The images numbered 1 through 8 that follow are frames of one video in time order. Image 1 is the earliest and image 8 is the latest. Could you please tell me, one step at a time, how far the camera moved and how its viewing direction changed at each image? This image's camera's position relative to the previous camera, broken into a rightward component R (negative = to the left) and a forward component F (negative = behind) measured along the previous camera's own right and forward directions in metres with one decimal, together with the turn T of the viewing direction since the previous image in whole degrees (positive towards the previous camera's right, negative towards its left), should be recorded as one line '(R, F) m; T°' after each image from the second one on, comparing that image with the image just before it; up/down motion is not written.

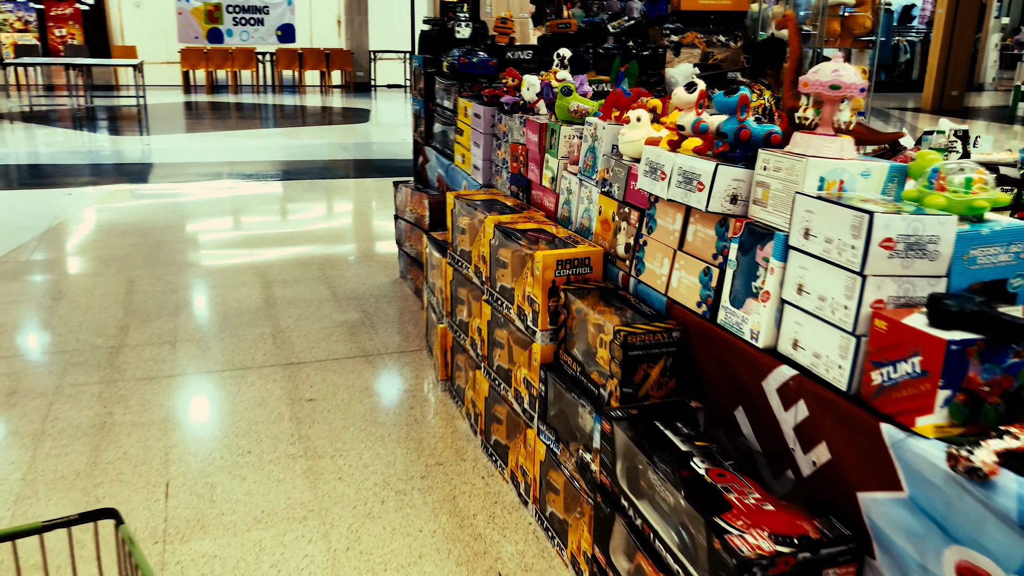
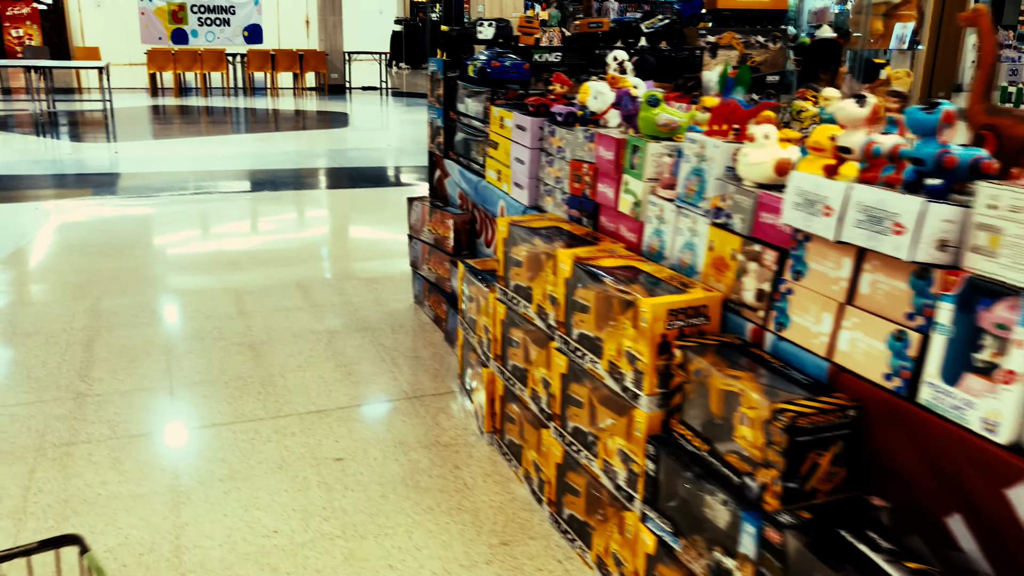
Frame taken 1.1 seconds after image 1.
(-0.2, +0.3) m; +2°
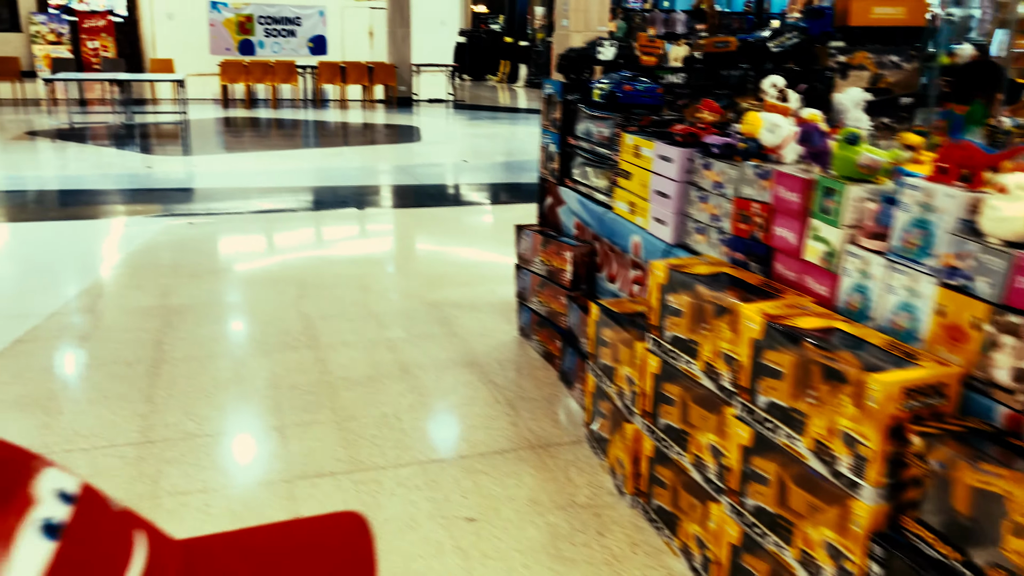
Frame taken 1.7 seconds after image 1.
(-0.2, +0.2) m; -3°
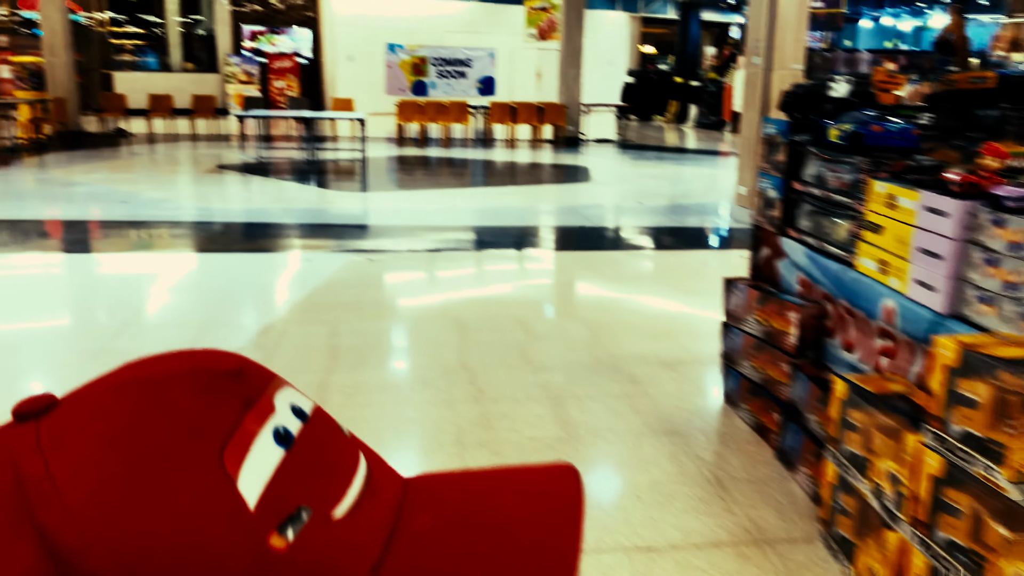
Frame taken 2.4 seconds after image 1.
(-0.2, +0.2) m; -10°
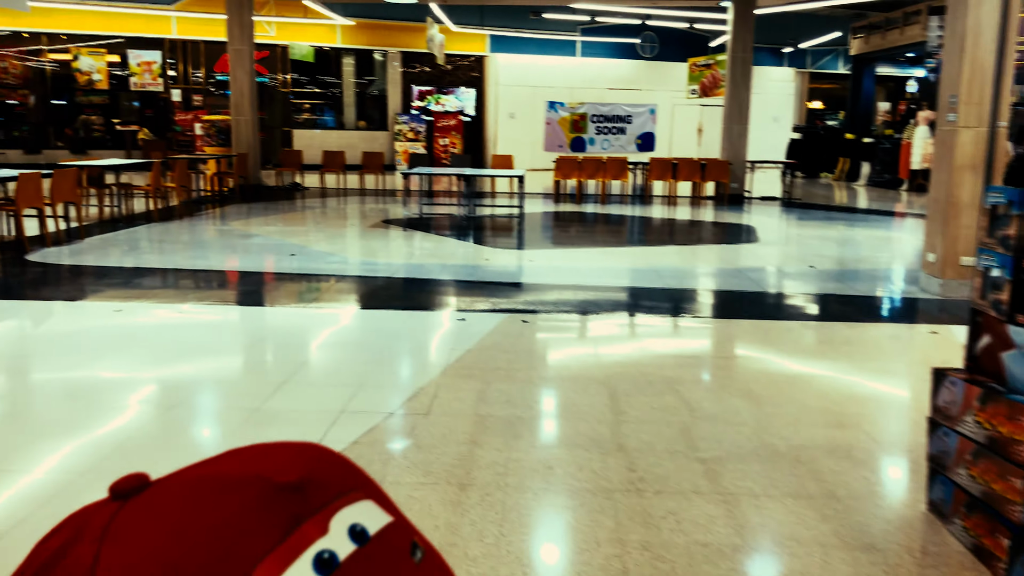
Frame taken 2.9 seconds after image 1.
(0.0, +0.2) m; -10°
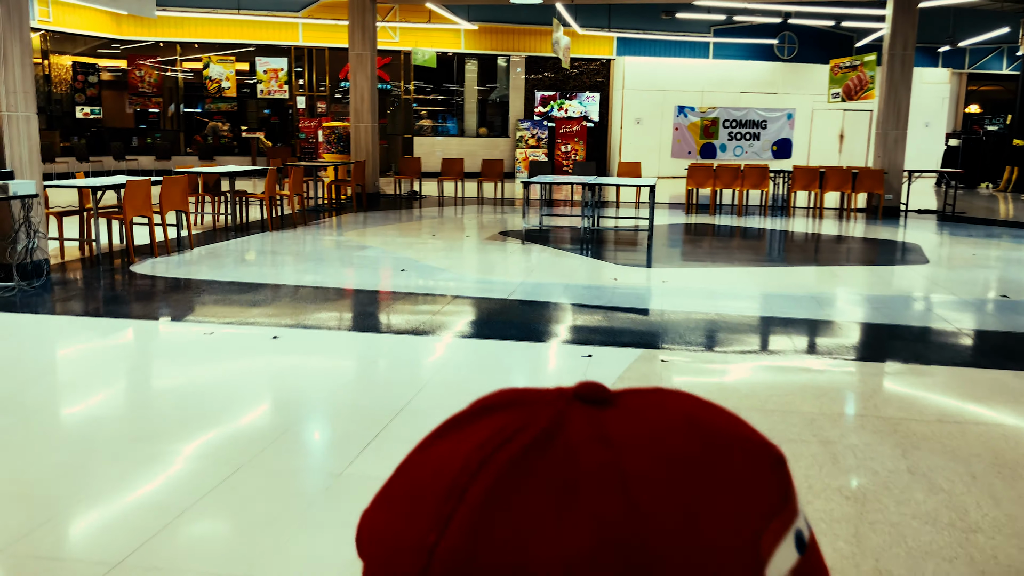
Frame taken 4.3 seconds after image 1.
(-0.1, +0.6) m; -8°
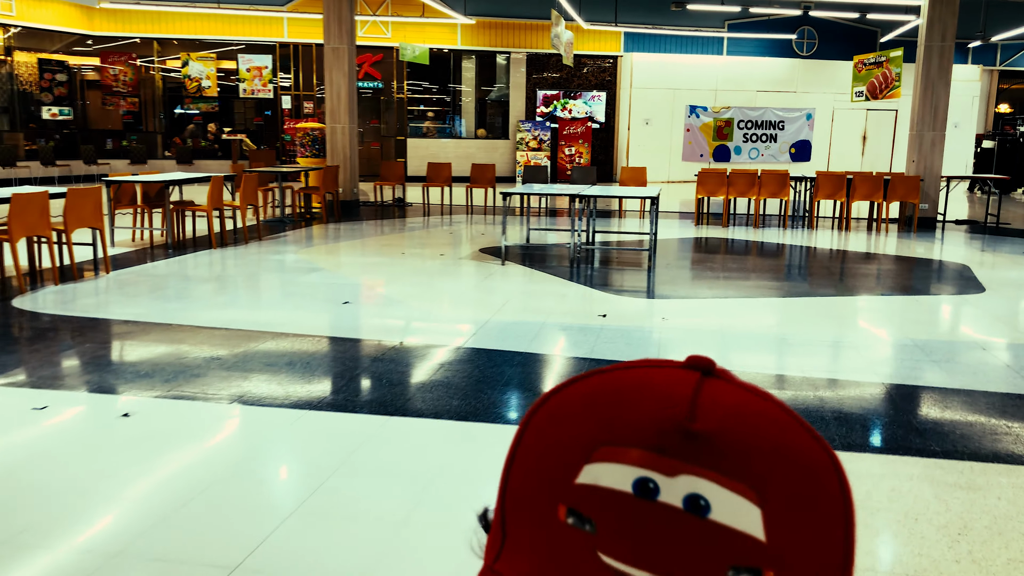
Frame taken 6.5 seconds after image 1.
(+0.2, +1.0) m; -1°
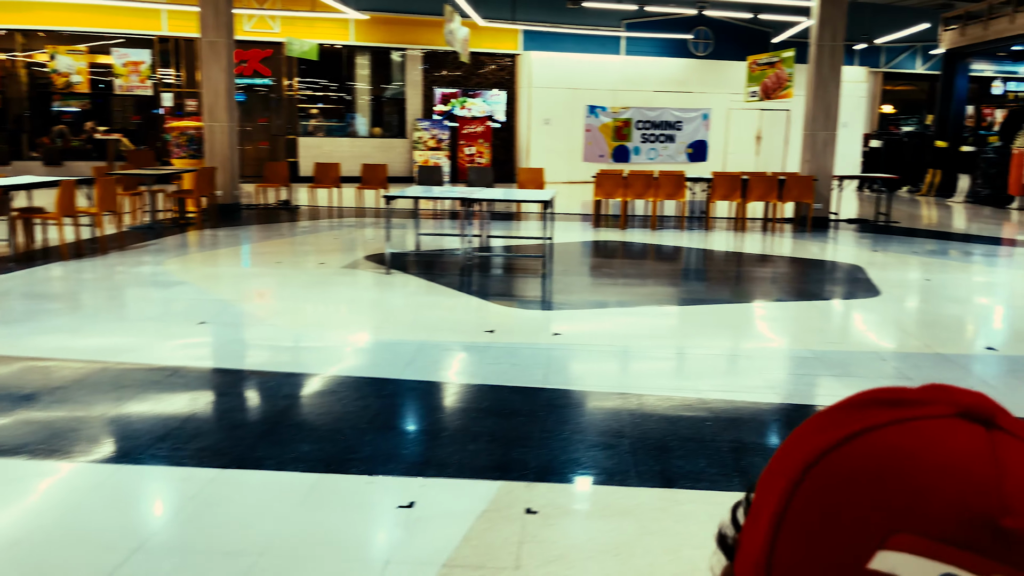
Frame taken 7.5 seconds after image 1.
(+0.1, +0.3) m; +6°
